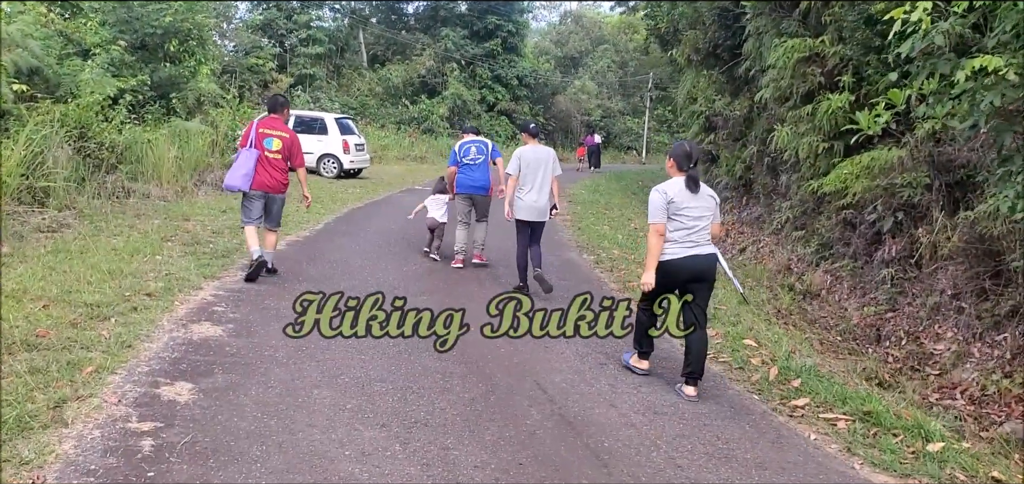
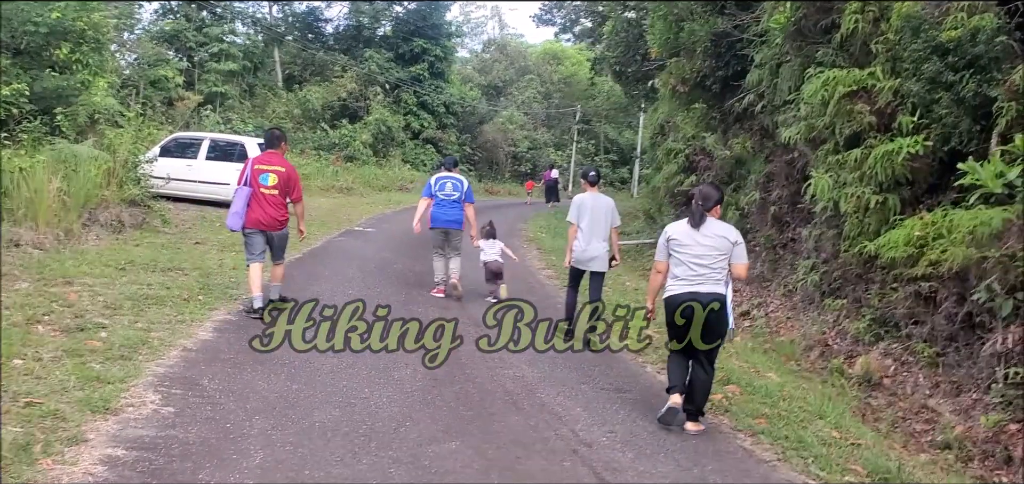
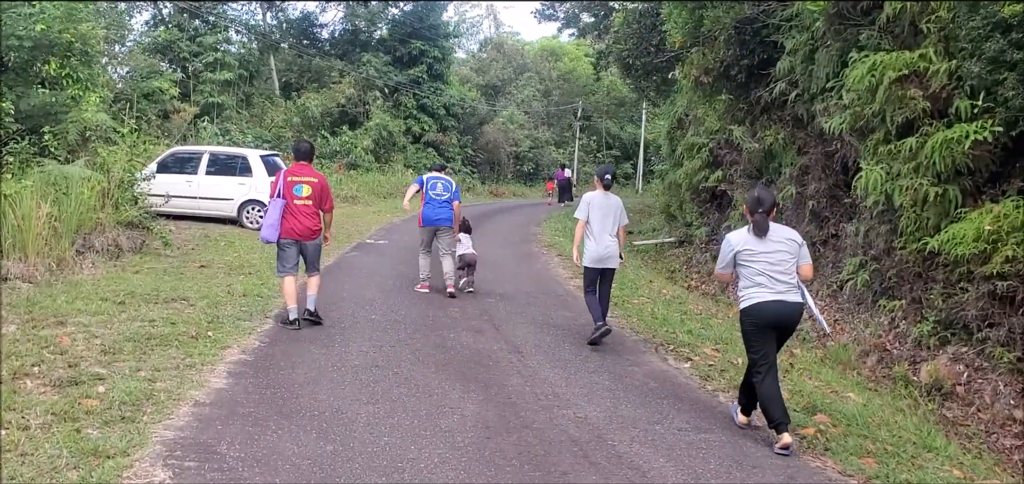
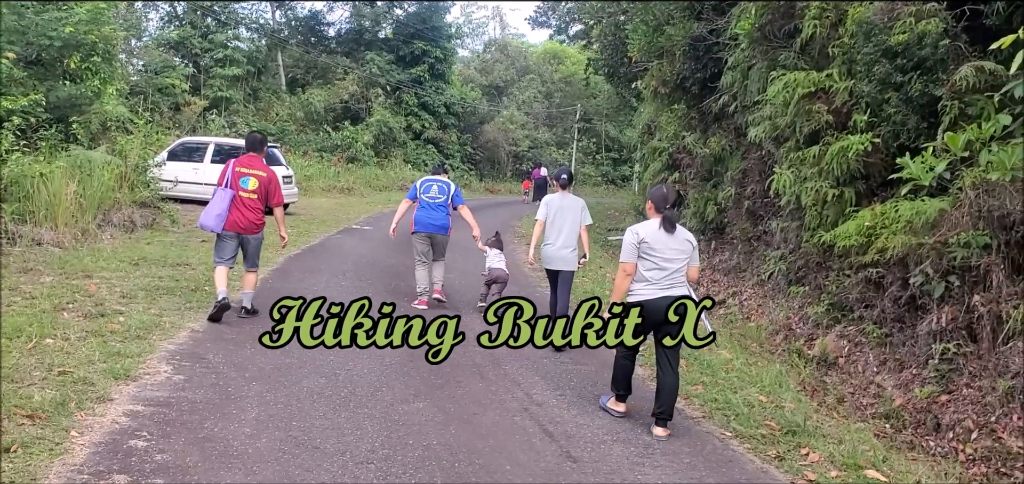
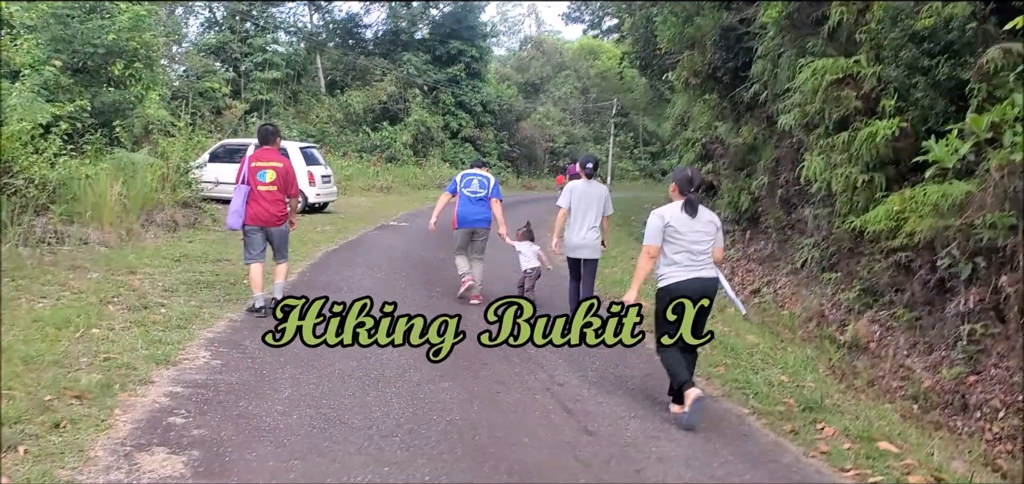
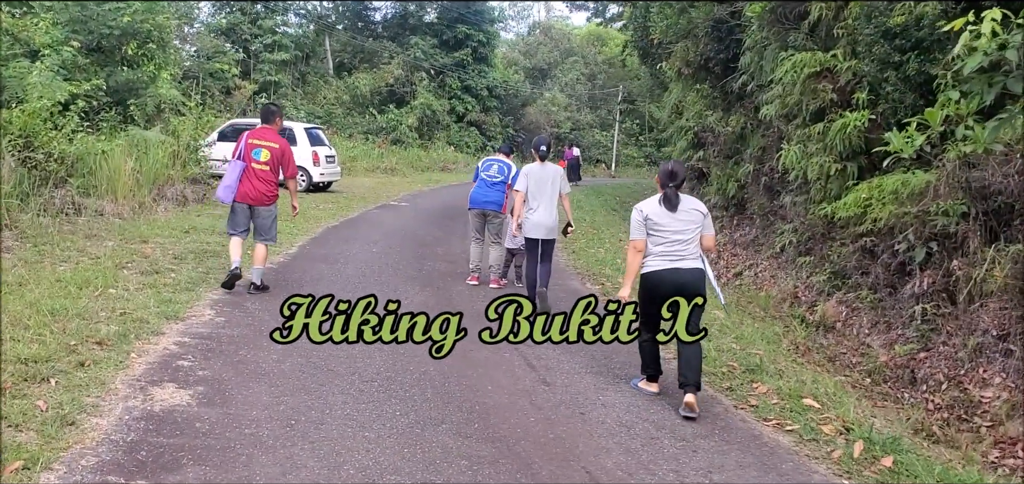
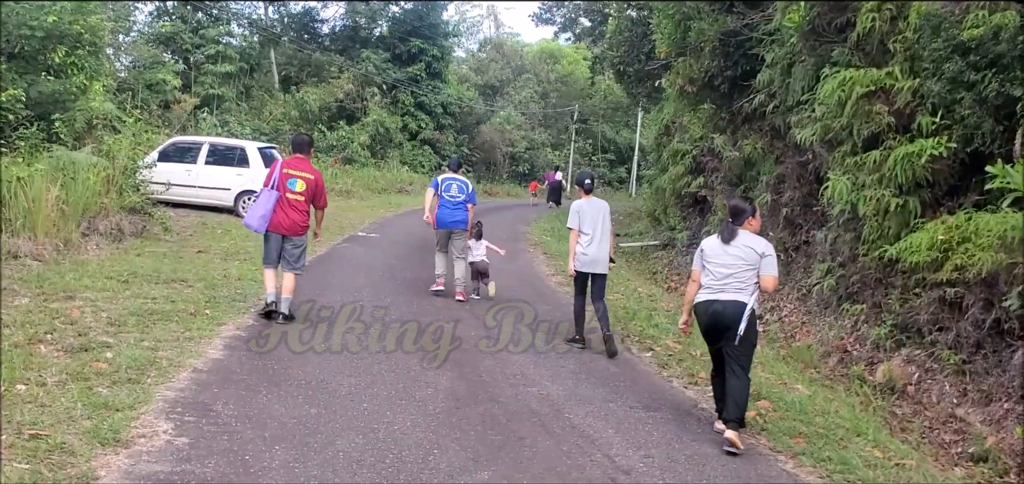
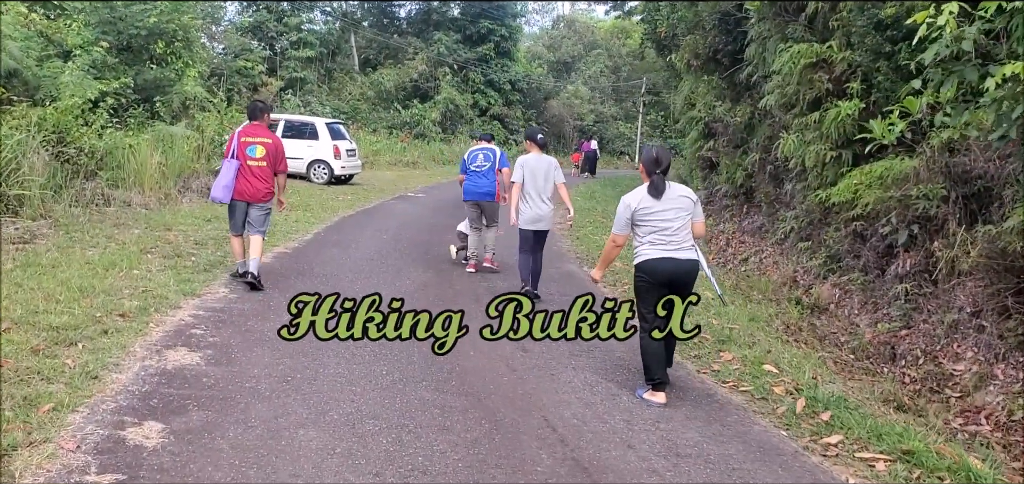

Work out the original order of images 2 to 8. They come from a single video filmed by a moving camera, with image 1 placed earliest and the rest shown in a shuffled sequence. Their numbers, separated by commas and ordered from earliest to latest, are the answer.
8, 6, 5, 4, 2, 7, 3
